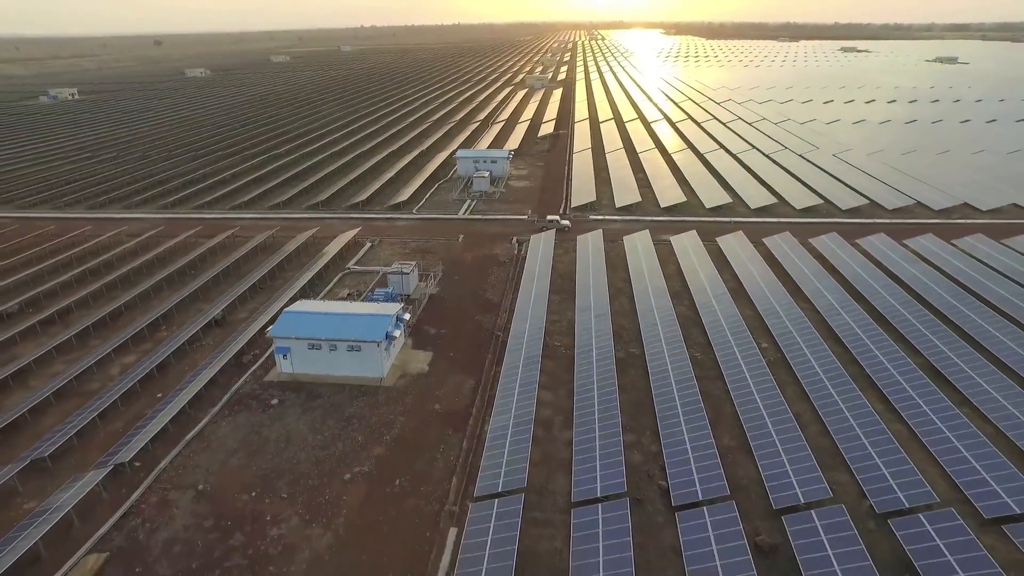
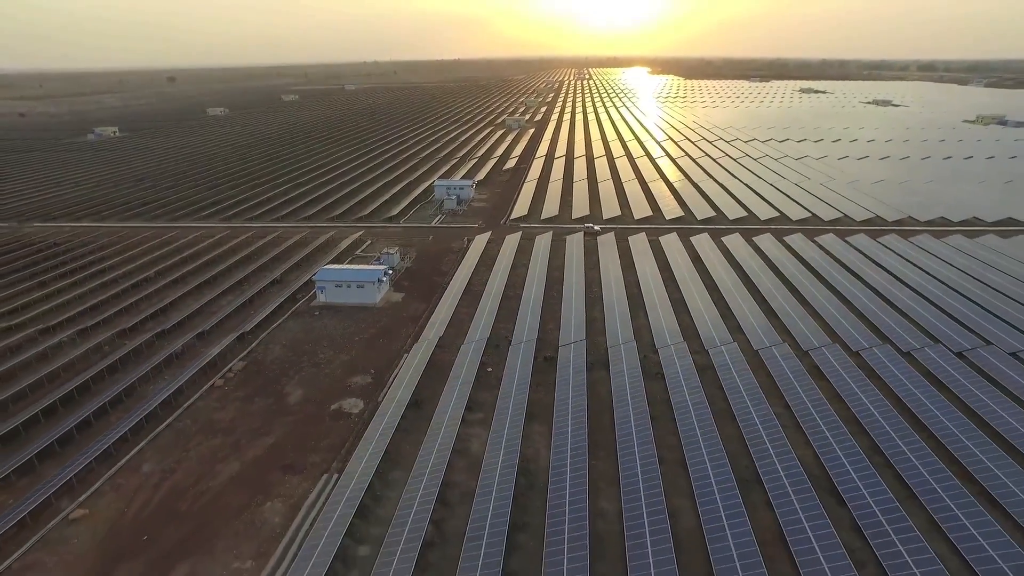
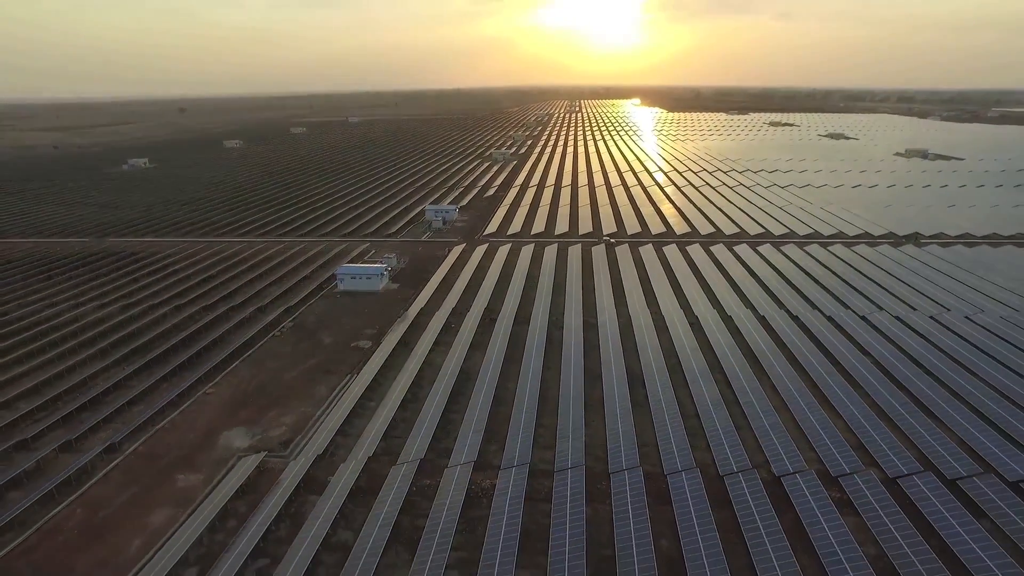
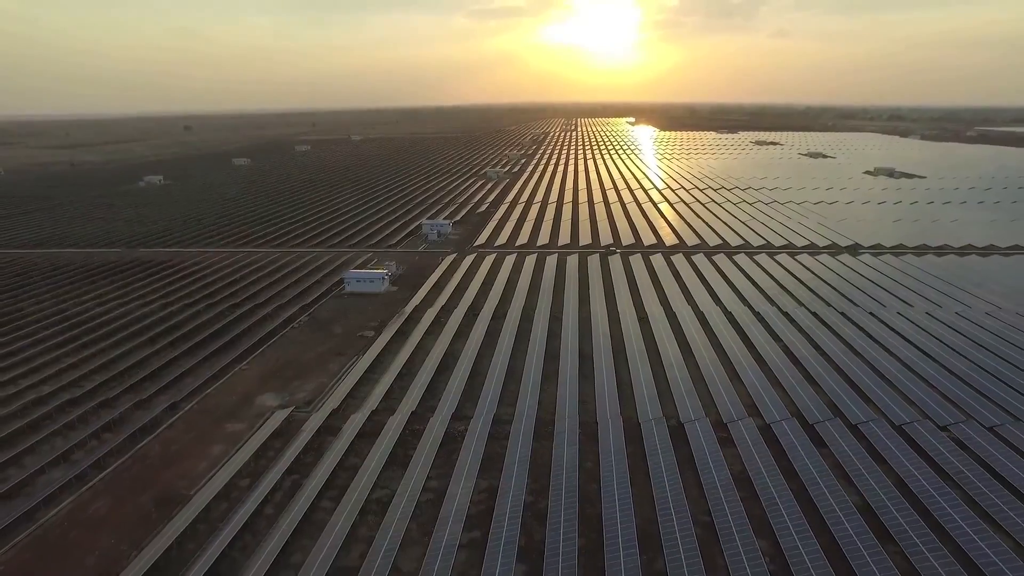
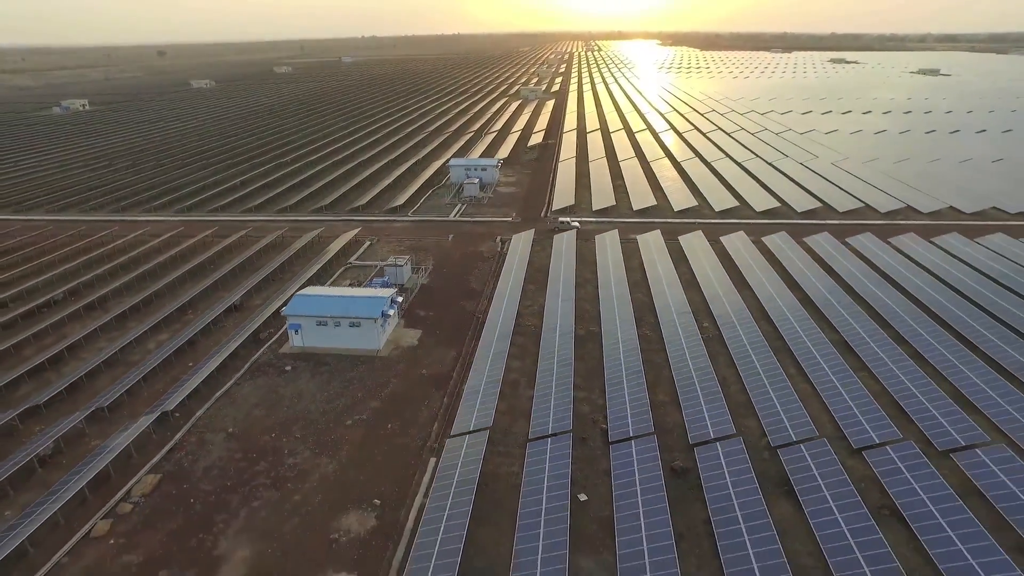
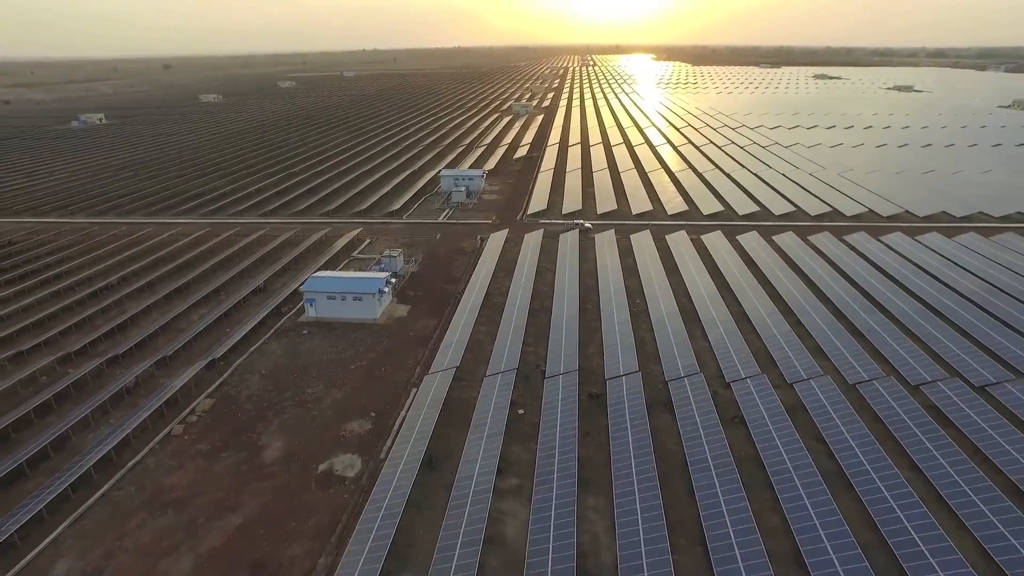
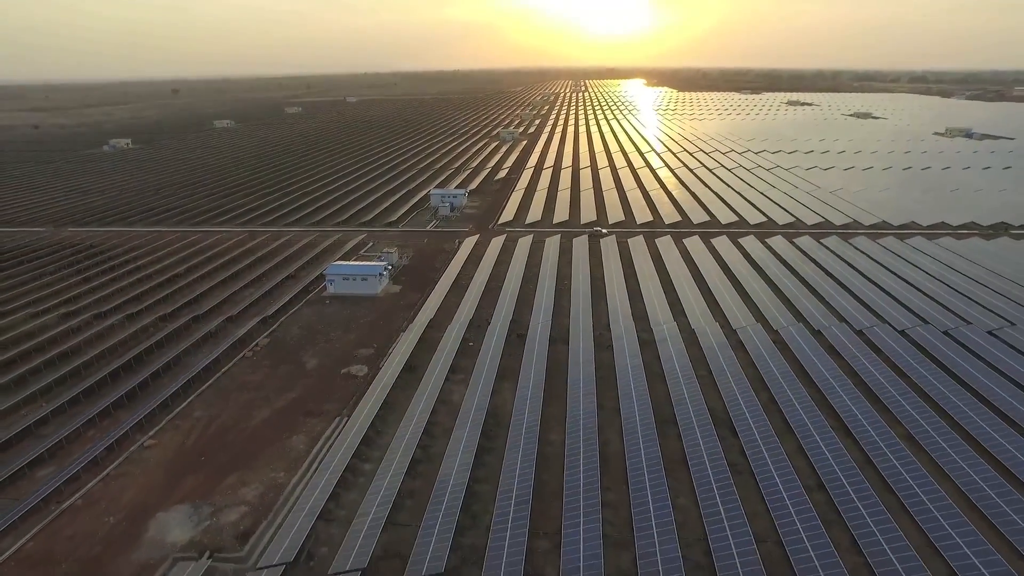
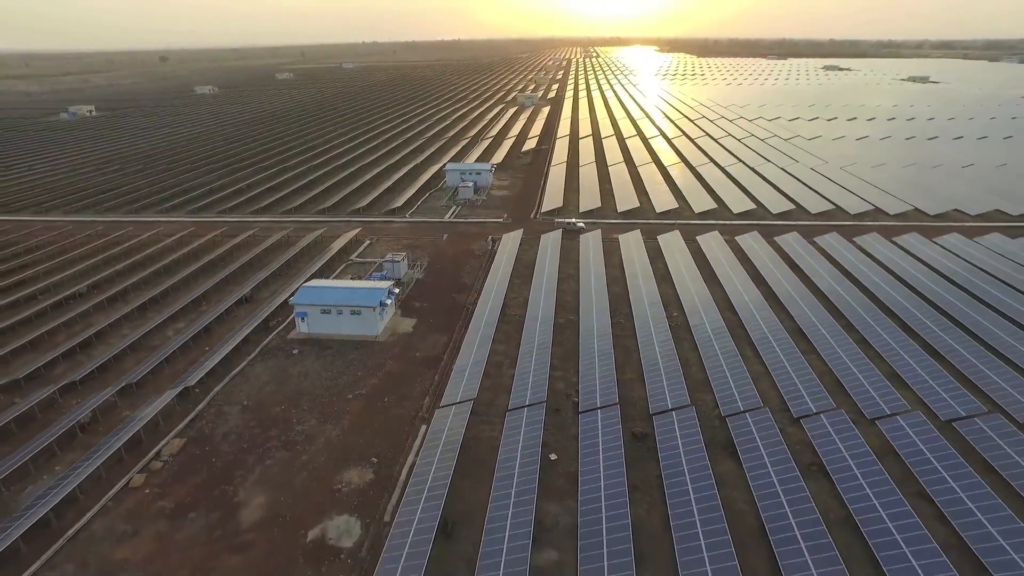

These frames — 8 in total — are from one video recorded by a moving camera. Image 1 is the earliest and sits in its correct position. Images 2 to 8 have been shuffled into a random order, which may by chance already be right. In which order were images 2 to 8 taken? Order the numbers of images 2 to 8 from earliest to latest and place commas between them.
5, 8, 6, 2, 7, 3, 4
